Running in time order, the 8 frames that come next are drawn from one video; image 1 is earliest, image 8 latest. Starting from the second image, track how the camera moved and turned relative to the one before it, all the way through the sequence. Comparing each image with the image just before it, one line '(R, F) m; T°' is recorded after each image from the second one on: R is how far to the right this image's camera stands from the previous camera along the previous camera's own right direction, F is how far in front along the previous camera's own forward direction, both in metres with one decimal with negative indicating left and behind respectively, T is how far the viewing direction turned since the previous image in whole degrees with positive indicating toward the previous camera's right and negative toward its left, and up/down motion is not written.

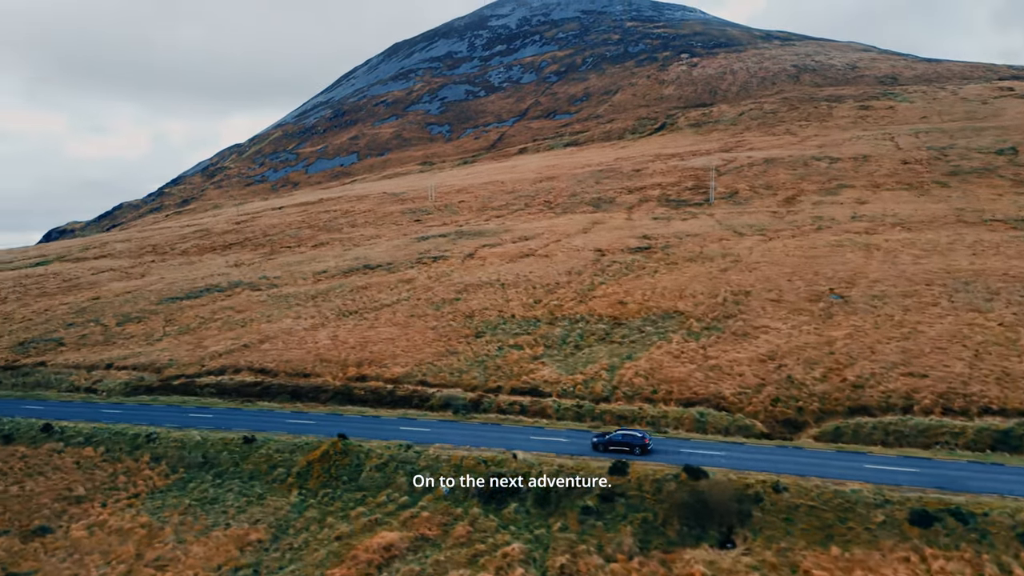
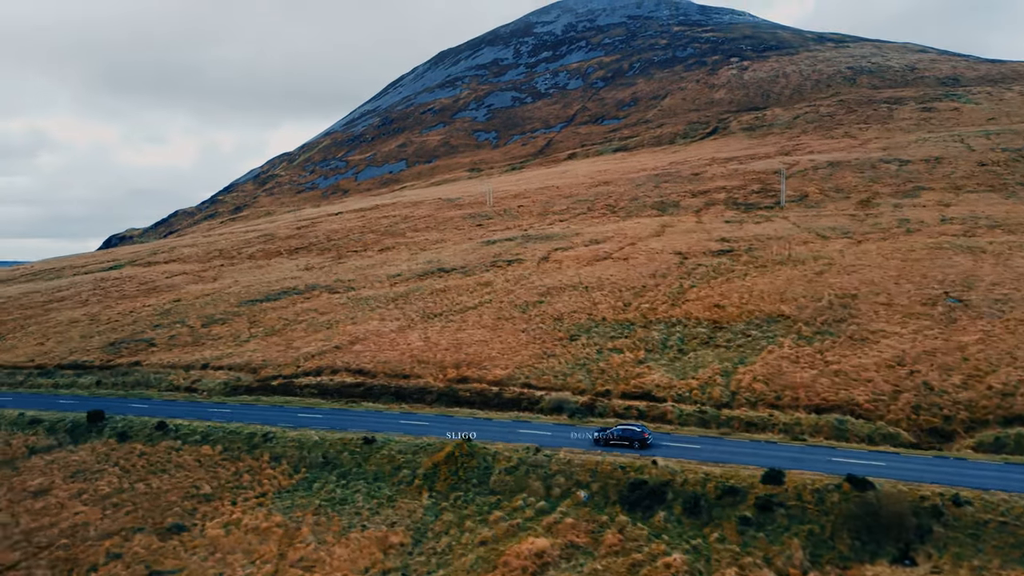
(-2.6, +0.6) m; -3°
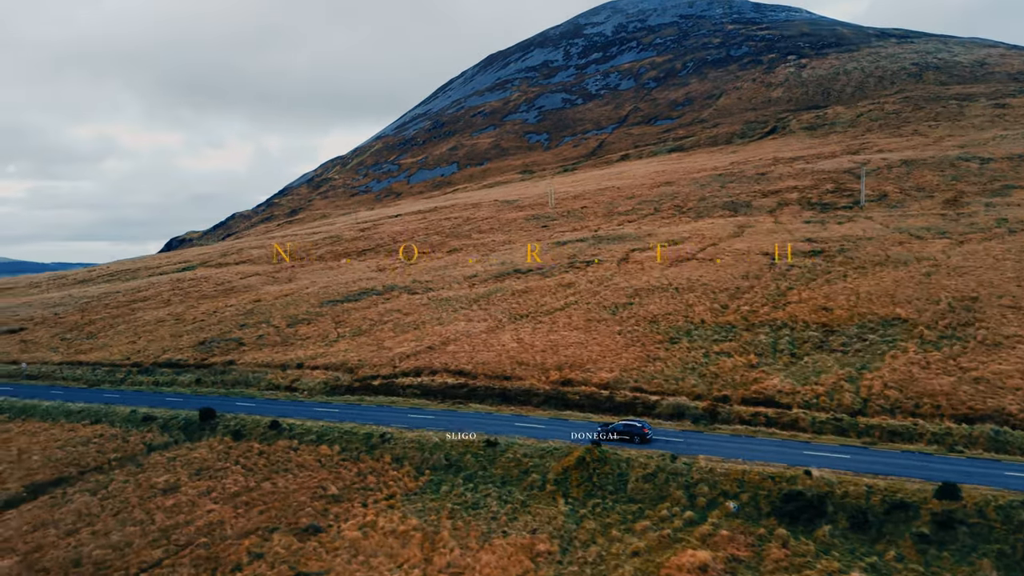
(-2.5, +0.6) m; -4°
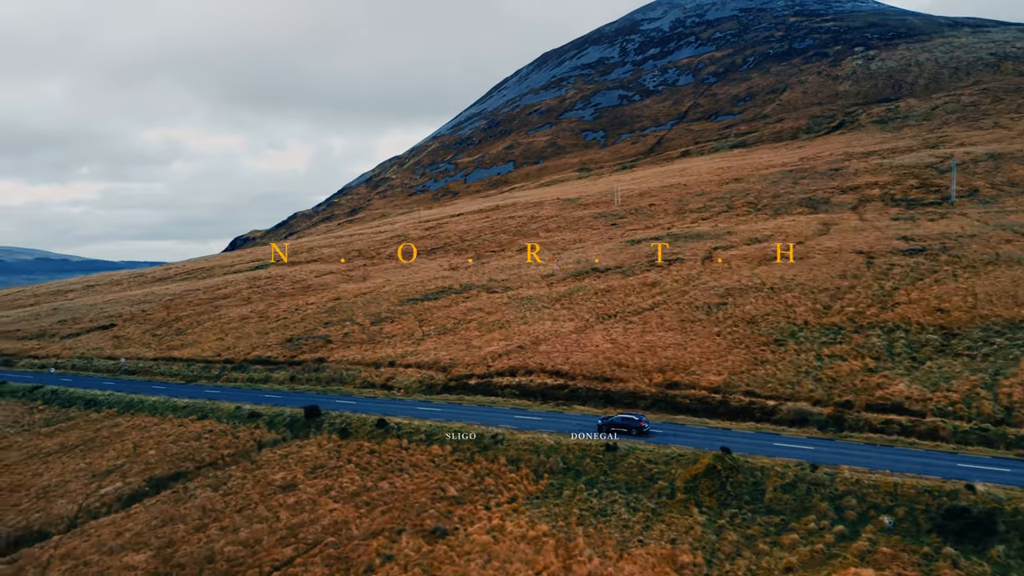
(-2.1, +0.5) m; -4°
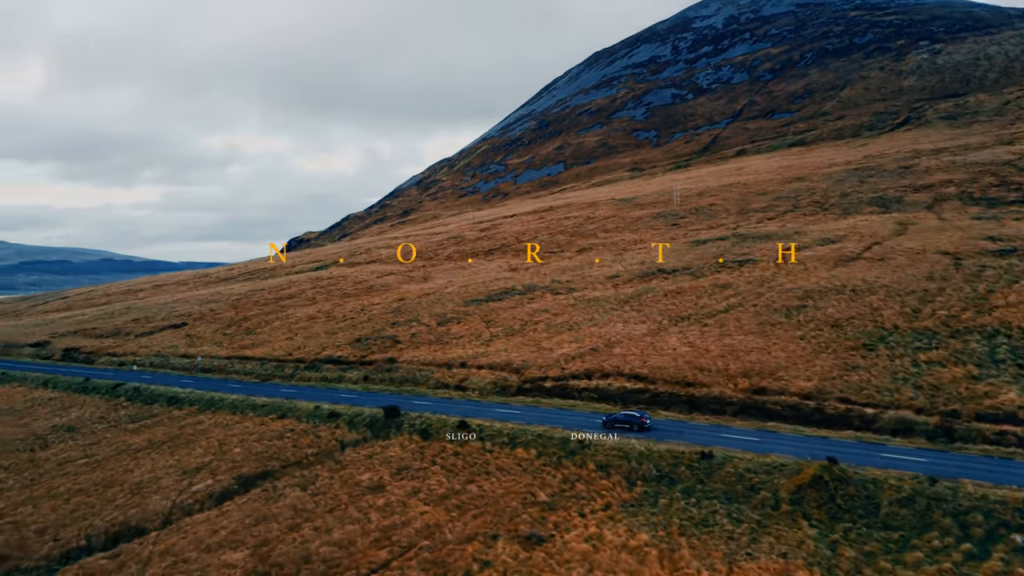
(-1.3, +0.4) m; -4°
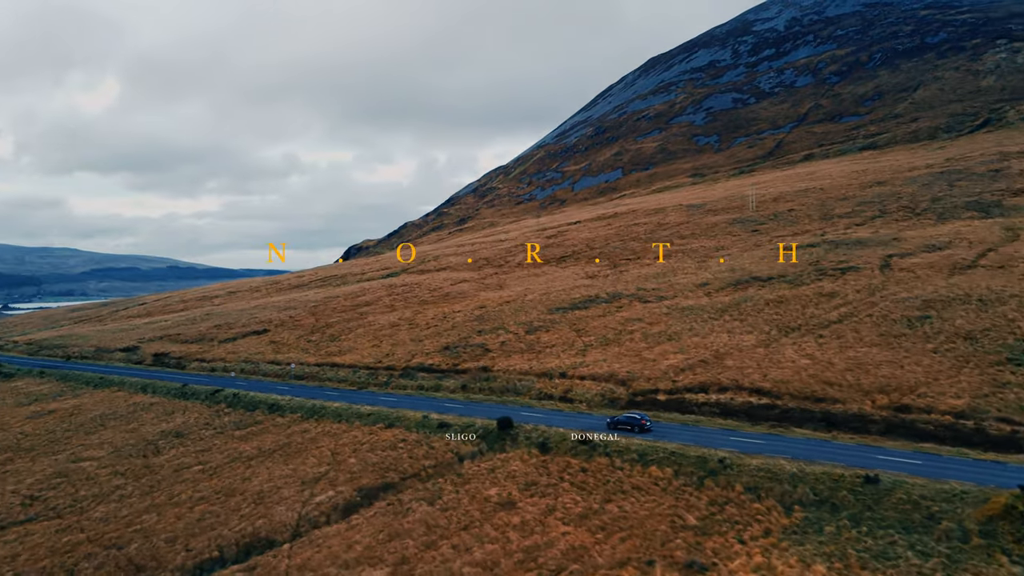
(-2.6, +0.9) m; -4°
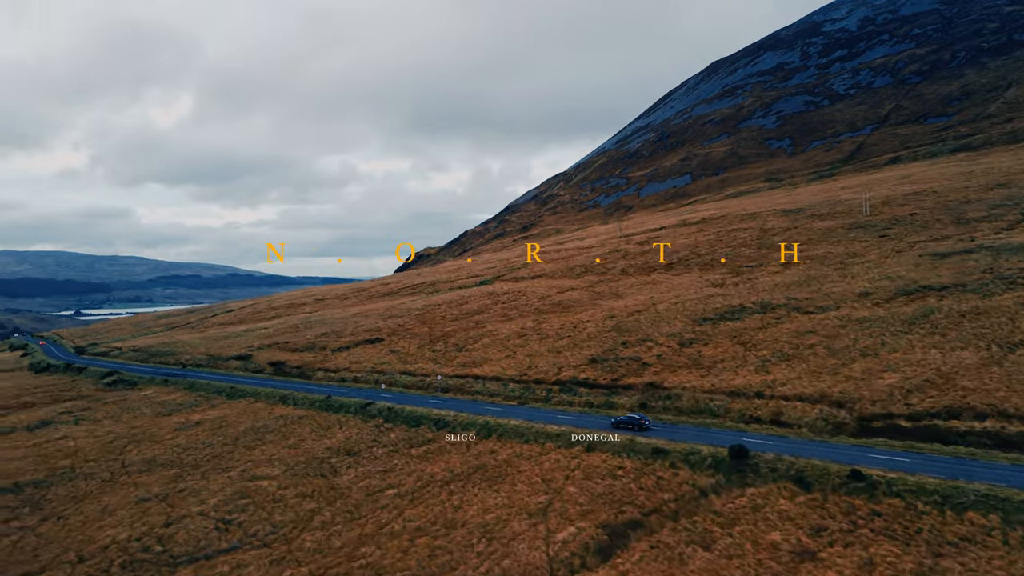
(-6.3, +2.6) m; -4°
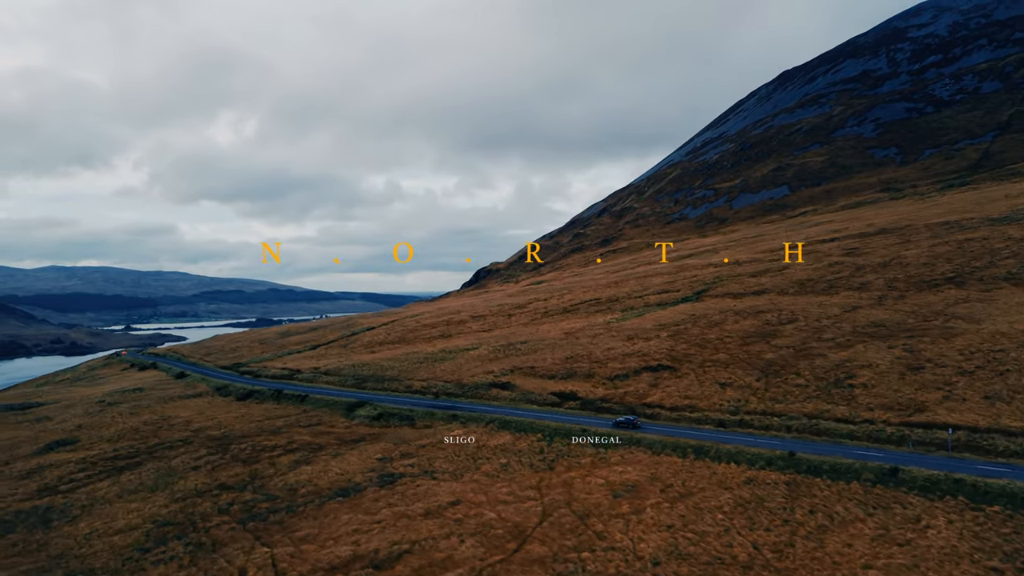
(-22.2, +9.8) m; -4°
